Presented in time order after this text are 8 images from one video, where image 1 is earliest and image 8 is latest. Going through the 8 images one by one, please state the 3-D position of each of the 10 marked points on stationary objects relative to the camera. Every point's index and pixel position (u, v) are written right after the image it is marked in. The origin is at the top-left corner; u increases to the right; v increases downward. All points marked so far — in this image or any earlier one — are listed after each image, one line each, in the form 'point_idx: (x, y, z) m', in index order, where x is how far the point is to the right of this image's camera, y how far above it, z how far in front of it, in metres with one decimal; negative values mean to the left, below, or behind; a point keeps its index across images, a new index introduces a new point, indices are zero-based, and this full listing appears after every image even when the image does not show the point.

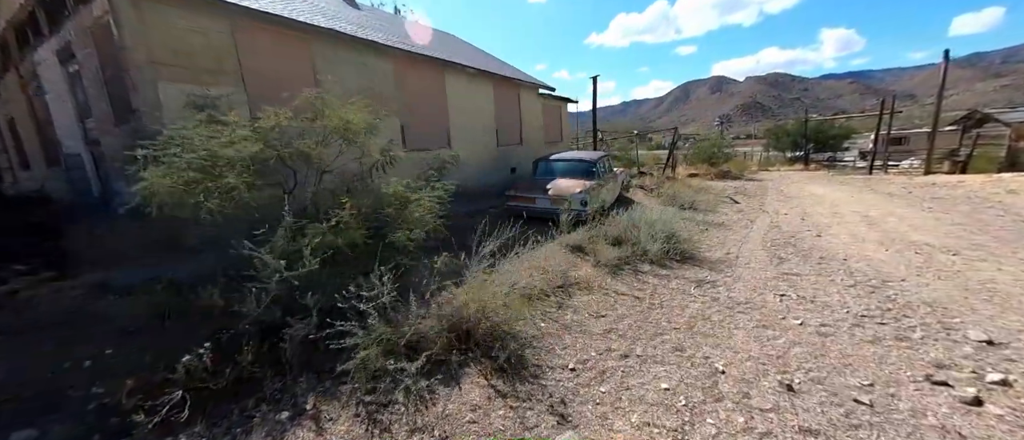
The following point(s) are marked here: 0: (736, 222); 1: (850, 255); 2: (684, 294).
0: (+4.8, 0.0, +8.3) m
1: (+4.6, -0.5, +5.3) m
2: (+1.9, -0.8, +4.2) m
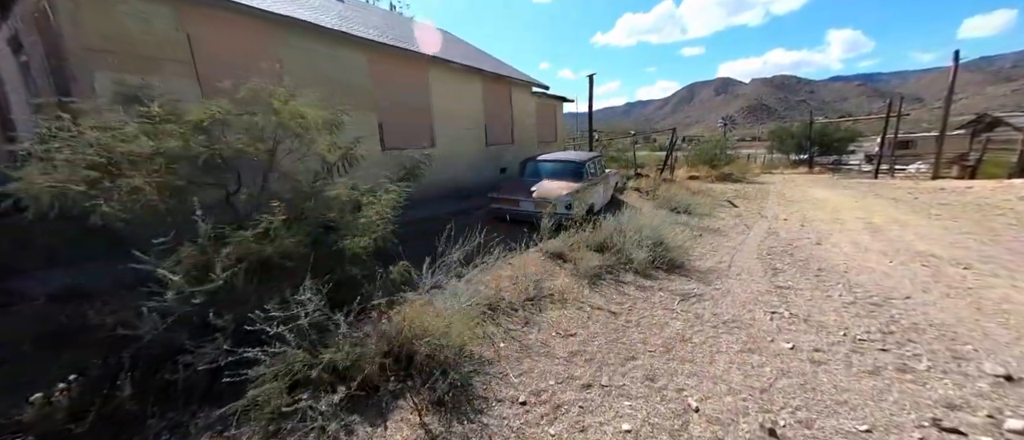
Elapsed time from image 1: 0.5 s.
0: (+4.5, -0.2, +7.9) m
1: (+4.3, -0.6, +4.9) m
2: (+1.5, -0.9, +3.8) m
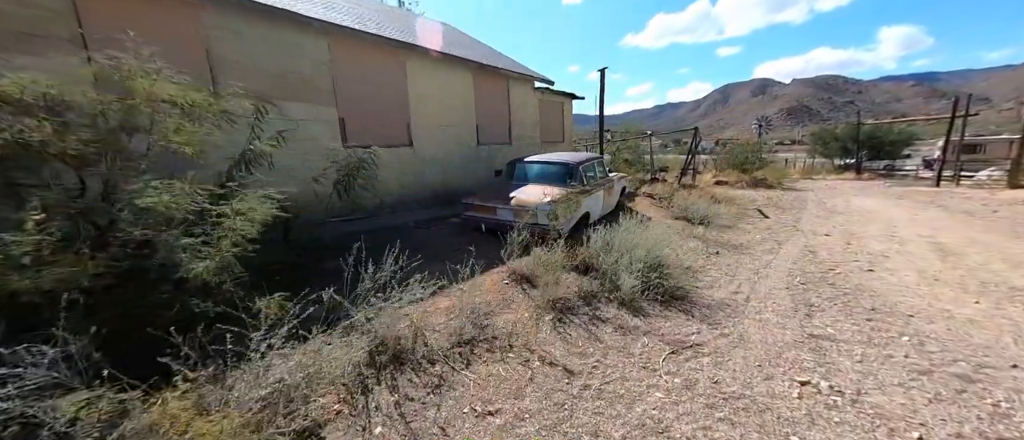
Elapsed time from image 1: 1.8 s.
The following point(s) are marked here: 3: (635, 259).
0: (+4.3, -0.4, +6.6) m
1: (+3.8, -0.8, +3.6) m
2: (+0.9, -1.0, +2.7) m
3: (+1.4, -0.4, +4.3) m
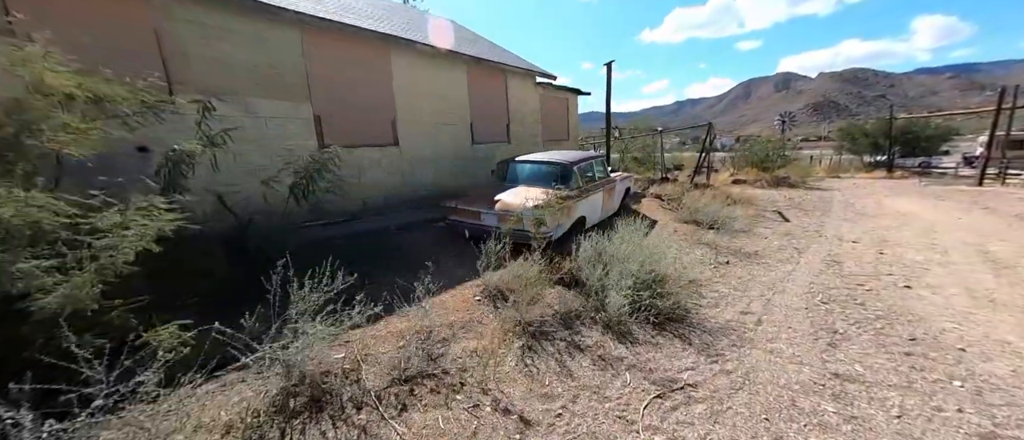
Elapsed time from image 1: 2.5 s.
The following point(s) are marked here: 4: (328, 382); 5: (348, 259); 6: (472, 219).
0: (+4.1, -0.5, +6.0) m
1: (+3.5, -0.9, +3.0) m
2: (+0.6, -1.1, +2.2) m
3: (+1.1, -0.5, +3.7) m
4: (-1.1, -1.0, +2.3) m
5: (-1.9, -0.4, +4.4) m
6: (-0.5, 0.0, +5.2) m
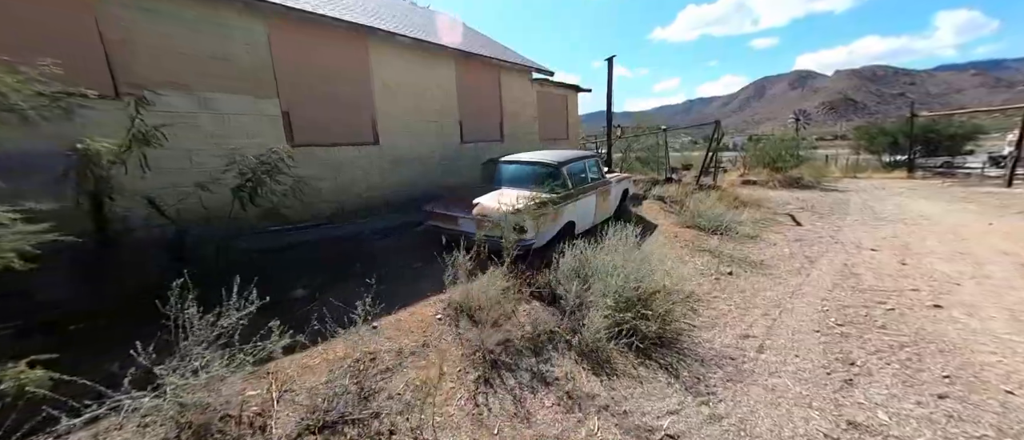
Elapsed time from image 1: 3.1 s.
0: (+3.9, -0.6, +5.4) m
1: (+3.2, -1.0, +2.4) m
2: (+0.3, -1.2, +1.7) m
3: (+0.8, -0.6, +3.3) m
4: (-1.4, -1.0, +1.9) m
5: (-2.1, -0.5, +4.0) m
6: (-0.8, -0.1, +4.8) m
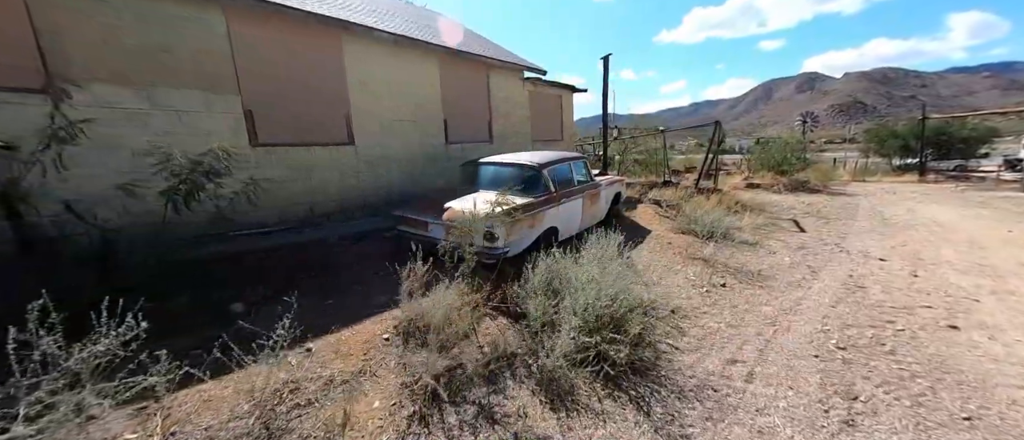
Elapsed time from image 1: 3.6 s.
0: (+3.6, -0.7, +5.0) m
1: (+2.9, -1.1, +2.0) m
2: (-0.1, -1.3, +1.4) m
3: (+0.5, -0.7, +2.9) m
4: (-1.8, -1.1, +1.6) m
5: (-2.5, -0.6, +3.7) m
6: (-1.1, -0.1, +4.5) m
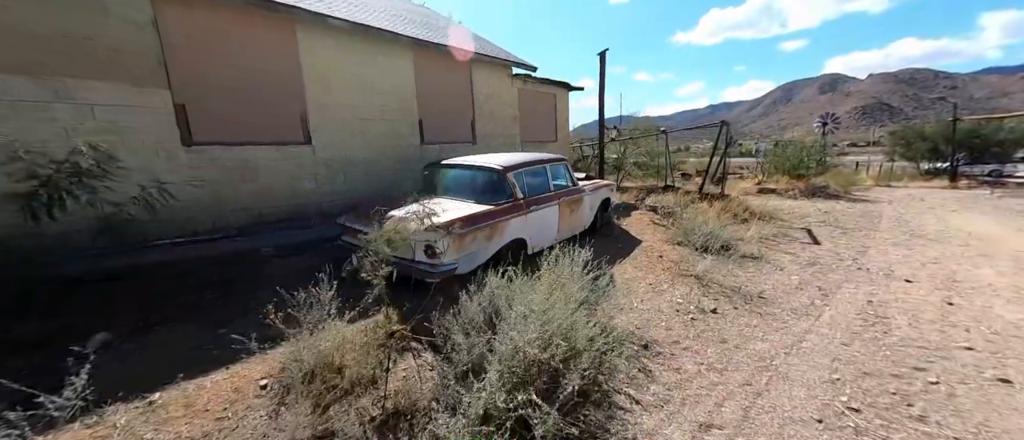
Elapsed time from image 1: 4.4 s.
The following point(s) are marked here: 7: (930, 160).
0: (+3.1, -0.8, +4.3) m
1: (+2.3, -1.2, +1.3) m
2: (-0.6, -1.4, +0.8) m
3: (0.0, -0.8, +2.3) m
4: (-2.3, -1.2, +1.0) m
5: (-3.0, -0.6, +3.1) m
6: (-1.6, -0.2, +3.9) m
7: (+19.0, +2.7, +17.5) m
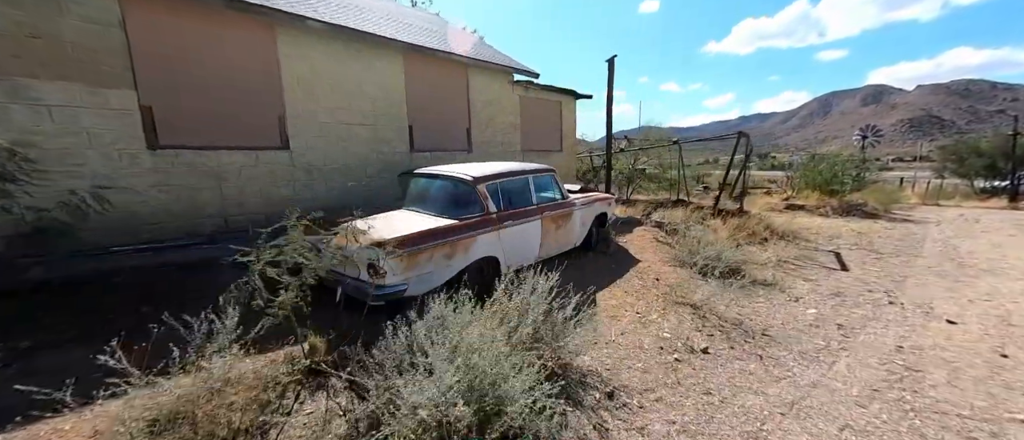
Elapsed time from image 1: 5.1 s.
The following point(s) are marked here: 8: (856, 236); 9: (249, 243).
0: (+2.8, -1.1, +3.6) m
1: (+1.8, -1.4, +0.7) m
2: (-1.2, -1.4, +0.4) m
3: (-0.5, -0.9, +1.8) m
4: (-2.9, -1.2, +0.7) m
5: (-3.3, -0.7, +2.9) m
6: (-1.9, -0.3, +3.6) m
7: (+19.5, +1.8, +15.9) m
8: (+7.0, -0.4, +7.9) m
9: (-3.2, -0.3, +4.8) m
